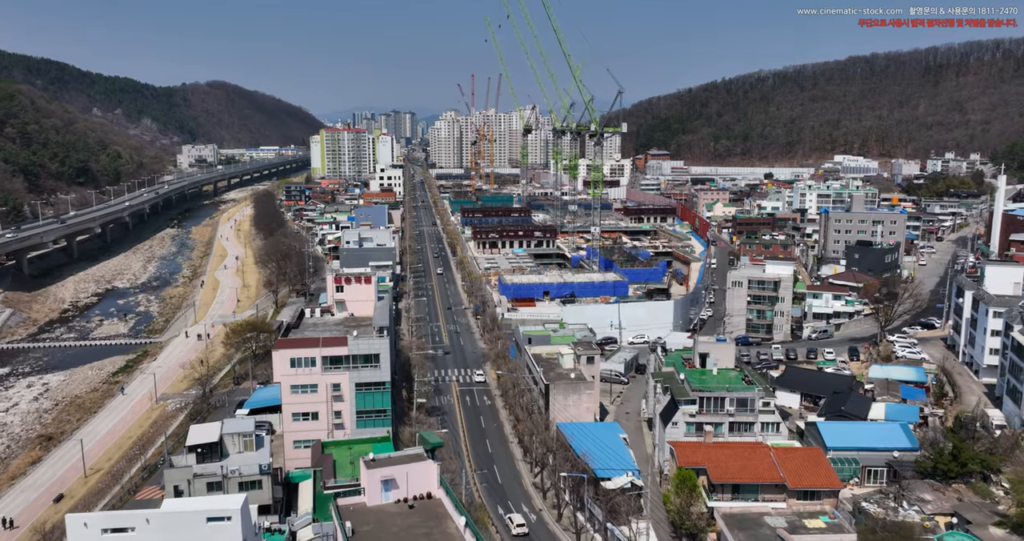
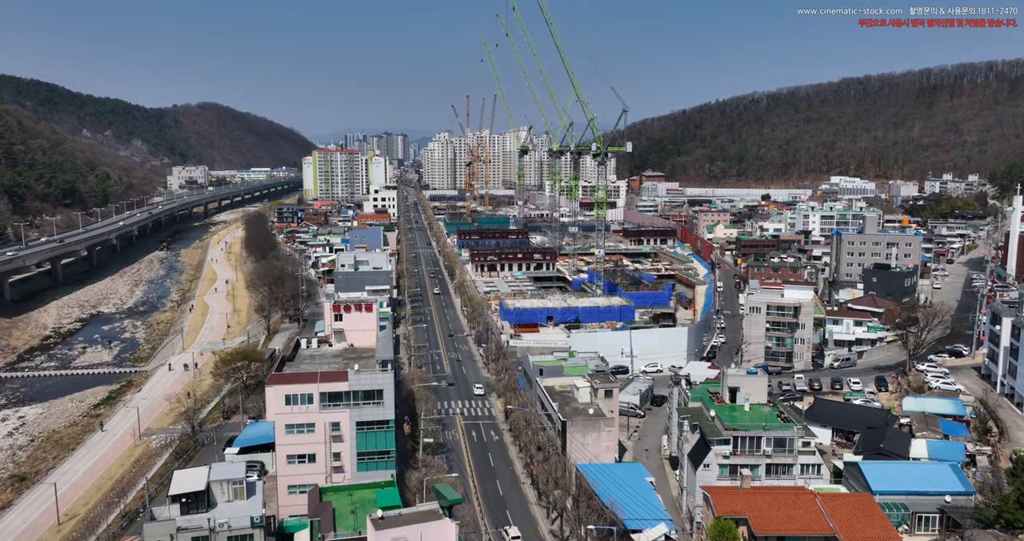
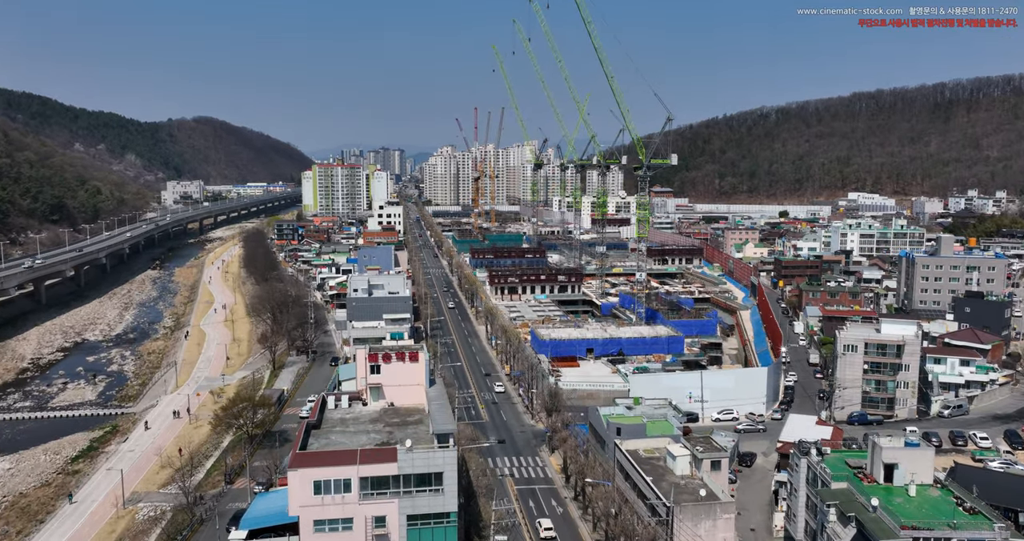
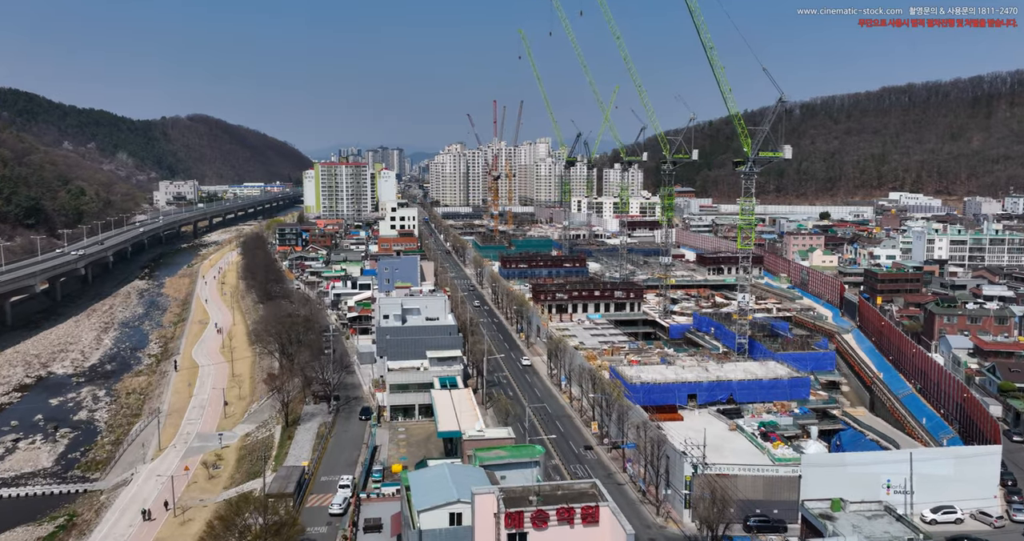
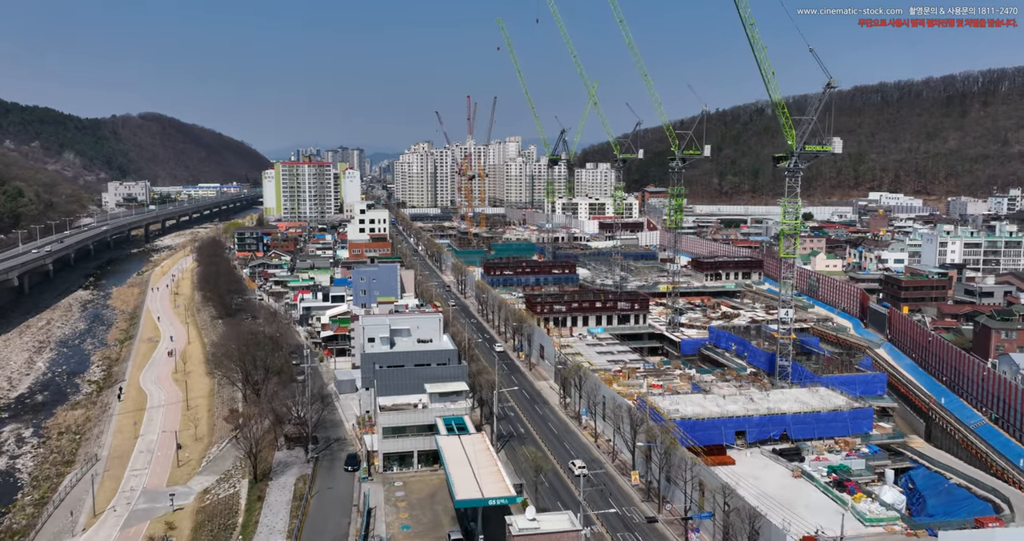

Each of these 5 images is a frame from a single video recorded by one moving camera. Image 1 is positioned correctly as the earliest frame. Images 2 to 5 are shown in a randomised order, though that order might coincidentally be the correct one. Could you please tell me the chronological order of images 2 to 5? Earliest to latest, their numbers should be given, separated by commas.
2, 3, 4, 5
